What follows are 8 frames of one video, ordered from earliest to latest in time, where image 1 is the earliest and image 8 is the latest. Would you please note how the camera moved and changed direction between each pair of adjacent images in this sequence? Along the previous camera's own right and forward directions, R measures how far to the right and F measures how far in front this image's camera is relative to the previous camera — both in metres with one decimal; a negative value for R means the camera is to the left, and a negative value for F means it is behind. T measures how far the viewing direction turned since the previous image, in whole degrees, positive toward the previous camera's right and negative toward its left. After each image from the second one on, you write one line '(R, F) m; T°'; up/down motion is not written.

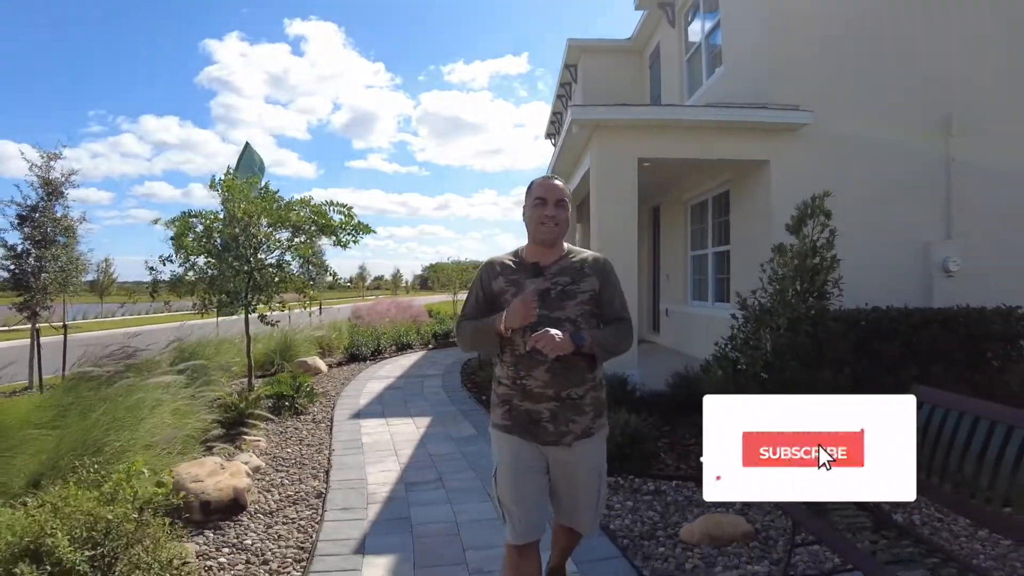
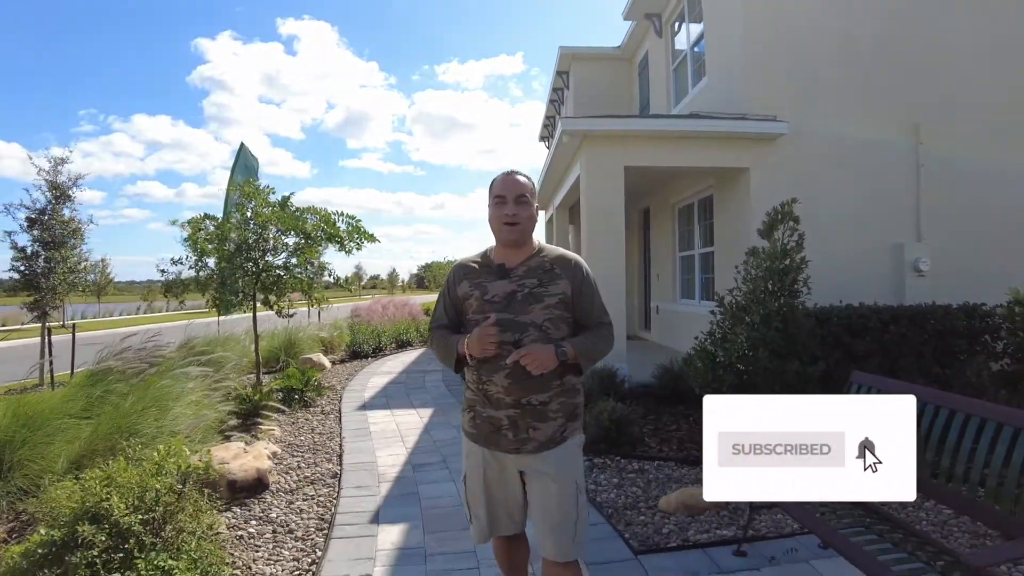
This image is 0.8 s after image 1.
(0.0, -0.4) m; +1°
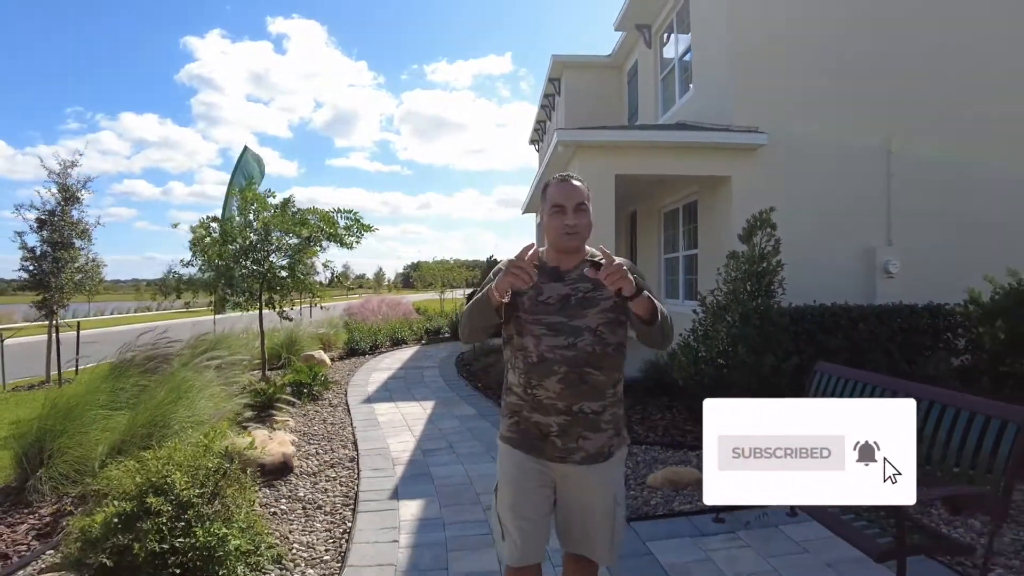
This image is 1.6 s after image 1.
(-0.1, -0.4) m; +1°
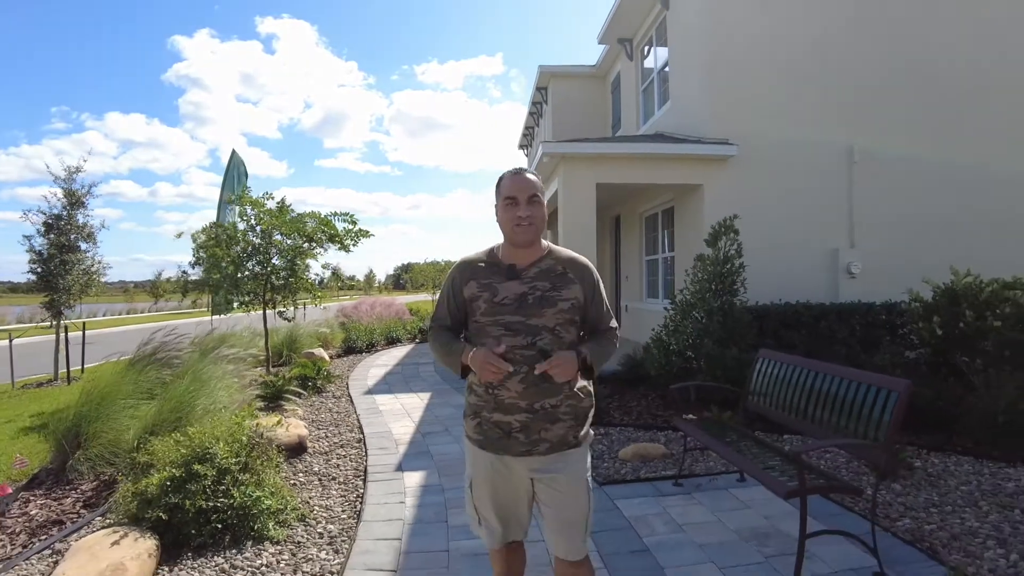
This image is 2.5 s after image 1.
(0.0, -0.5) m; +1°
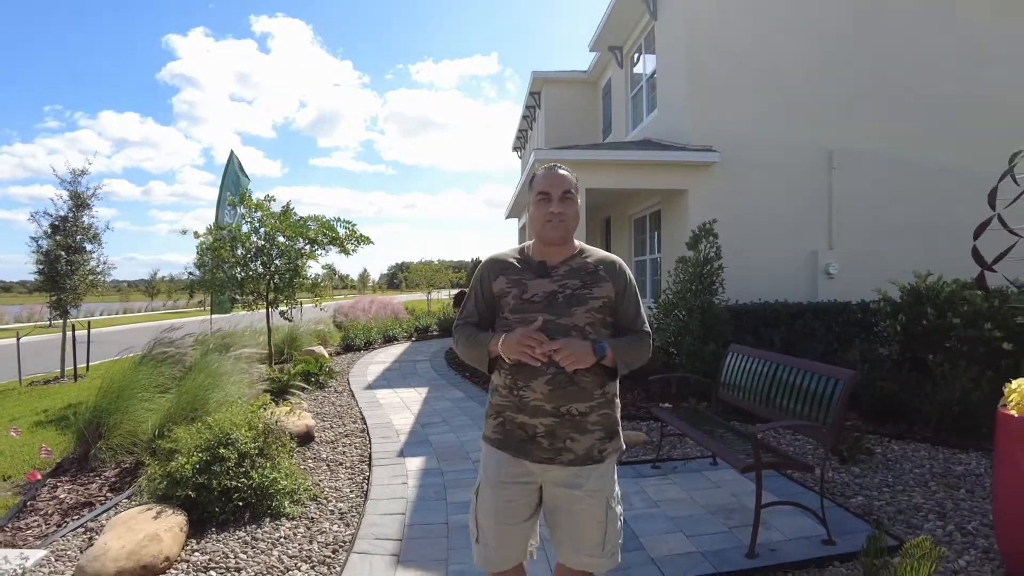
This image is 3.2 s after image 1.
(0.0, -0.4) m; 0°
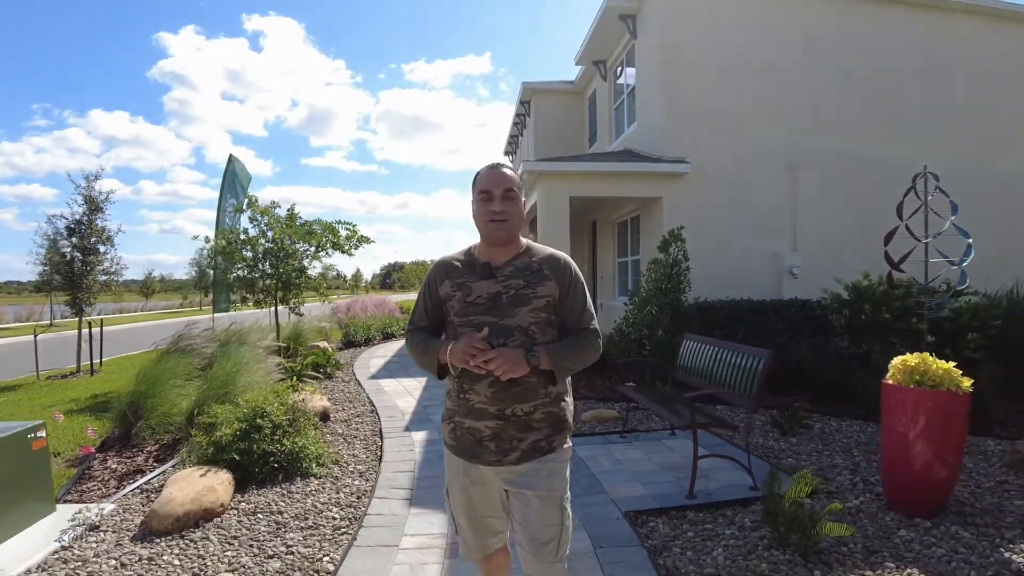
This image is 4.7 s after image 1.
(0.0, -0.7) m; +1°
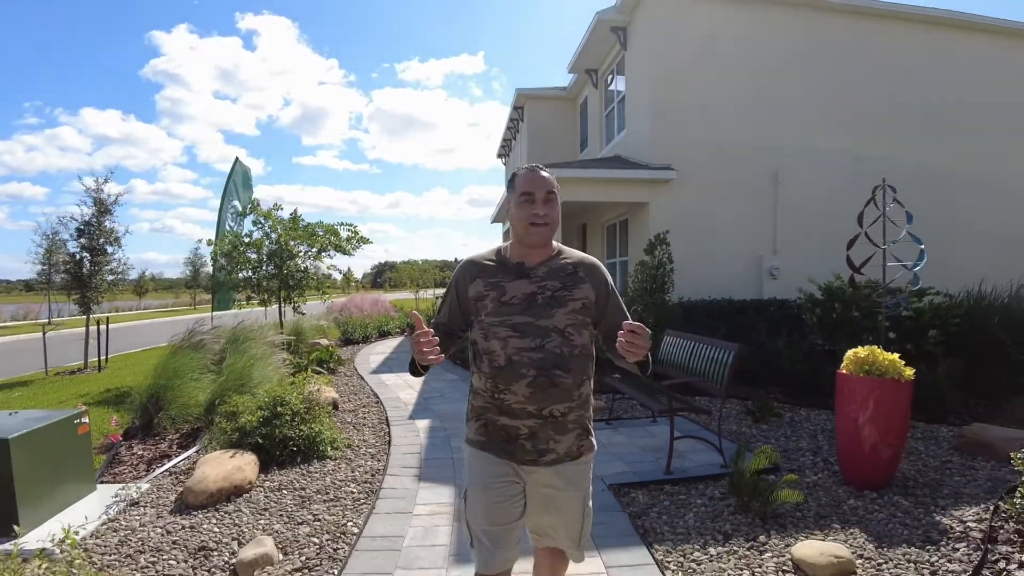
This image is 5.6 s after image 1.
(0.0, -0.5) m; +1°
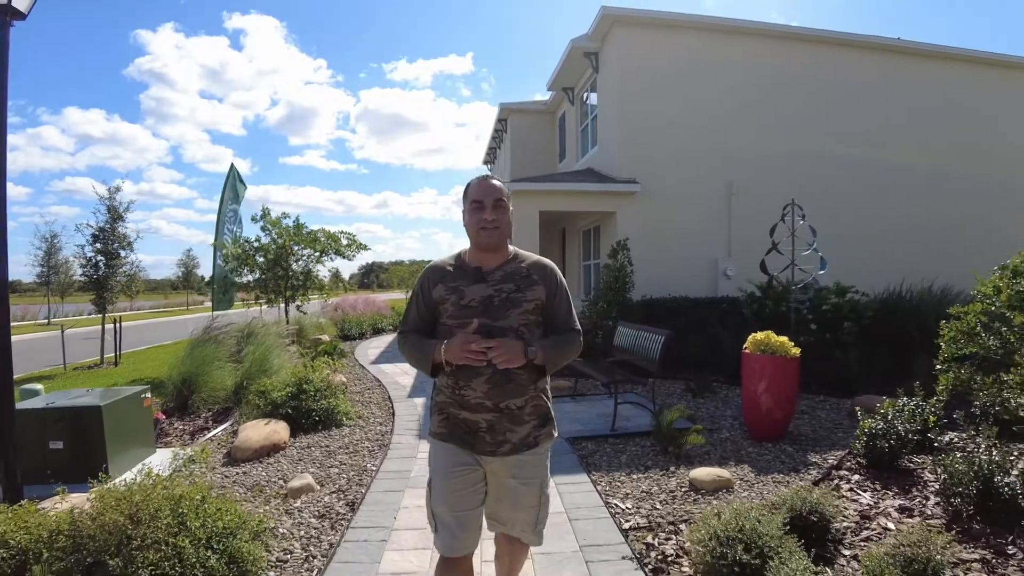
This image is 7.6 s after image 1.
(+0.1, -1.1) m; +1°
